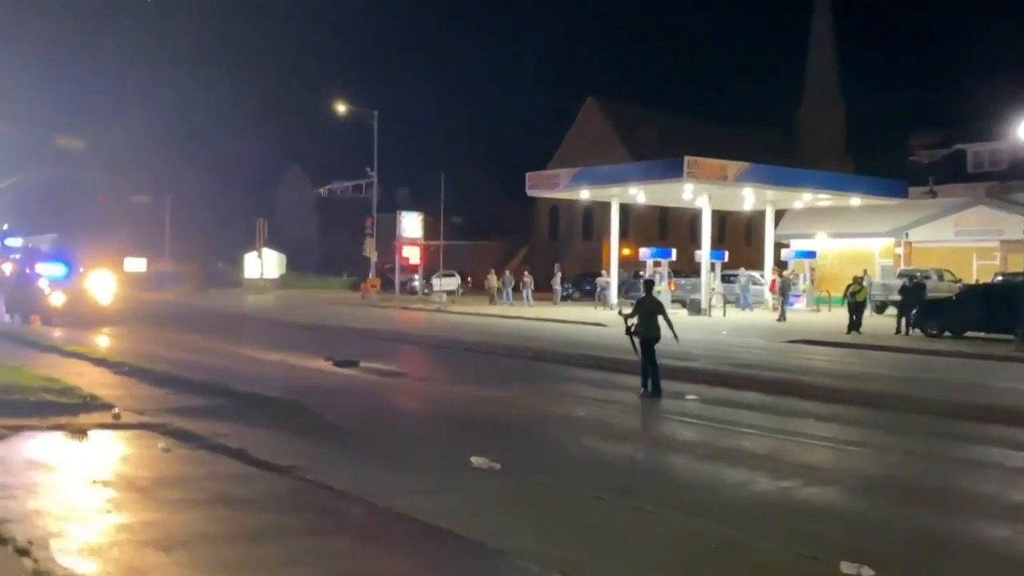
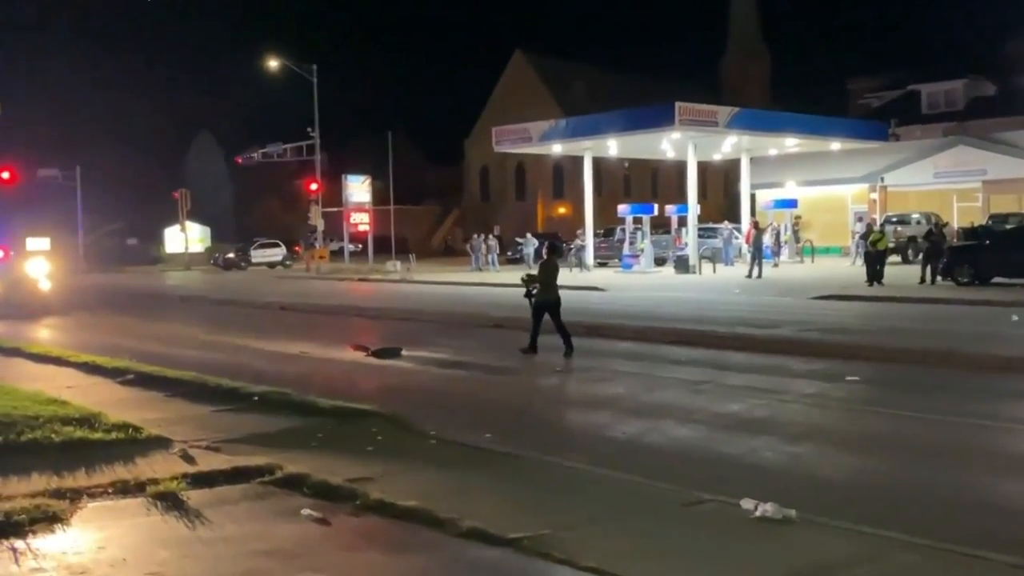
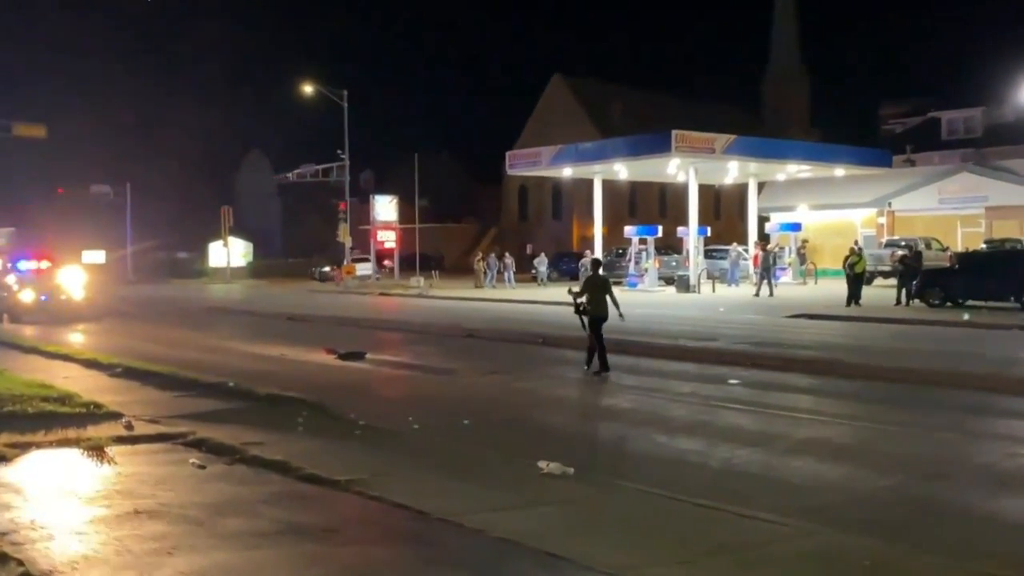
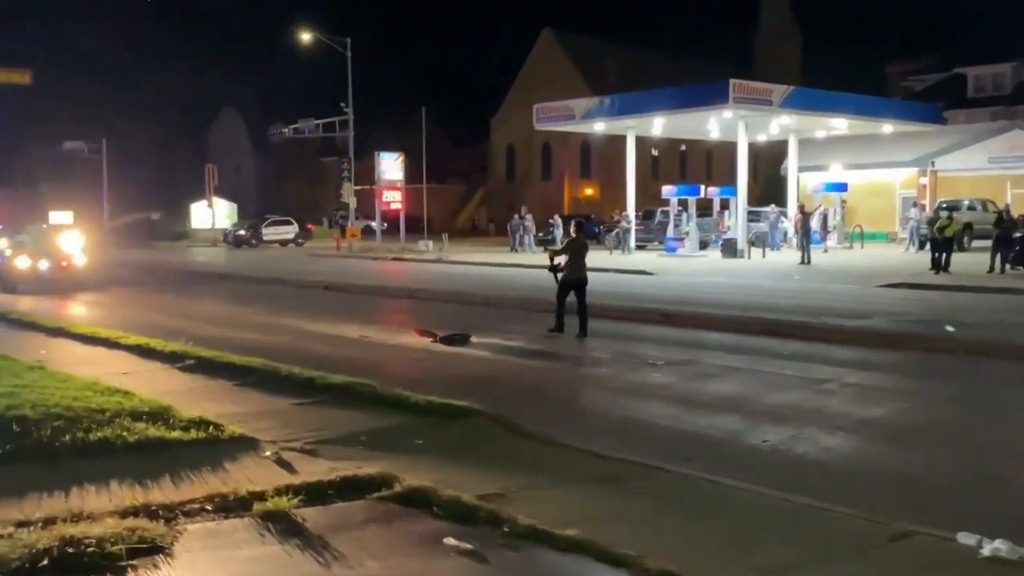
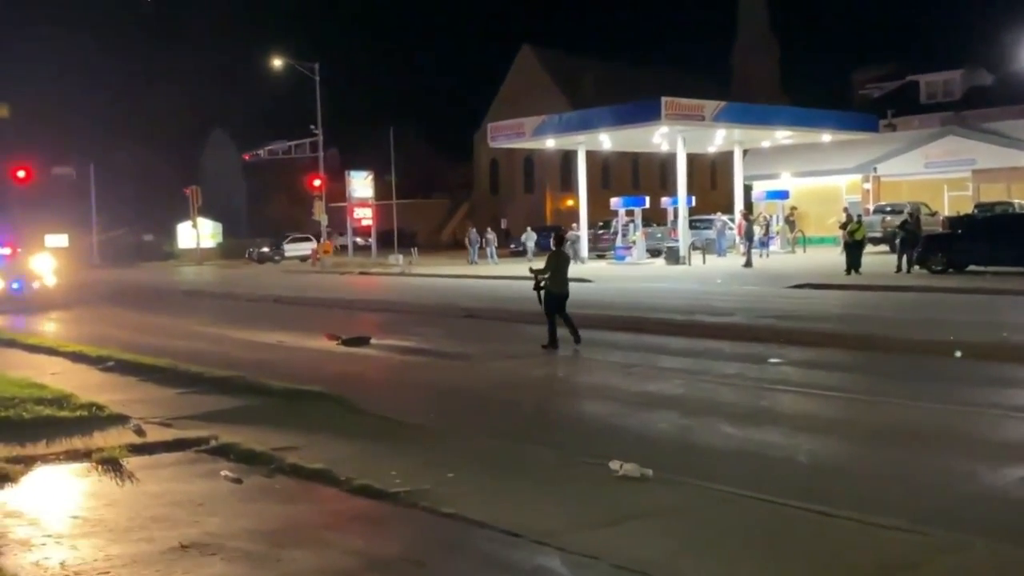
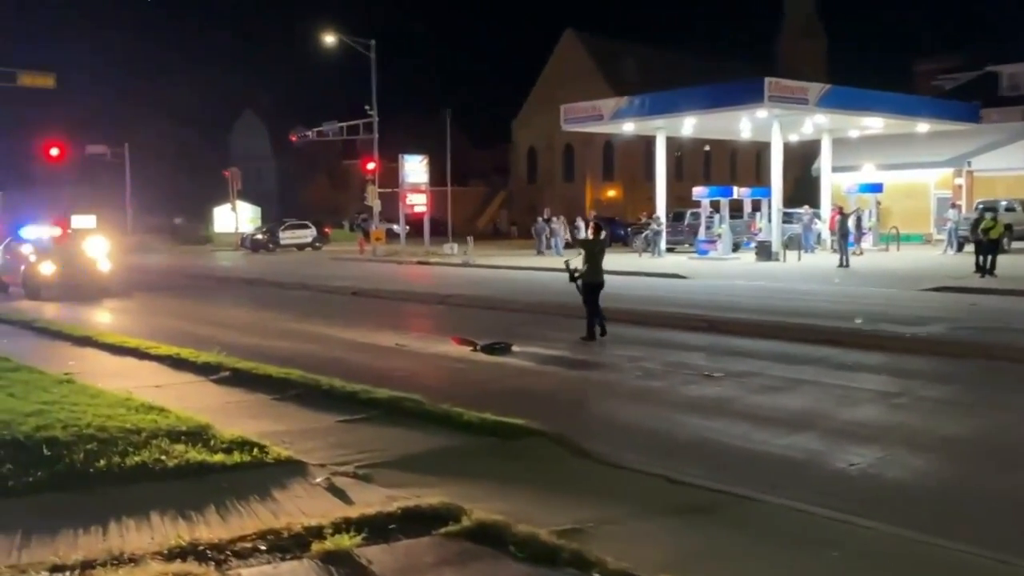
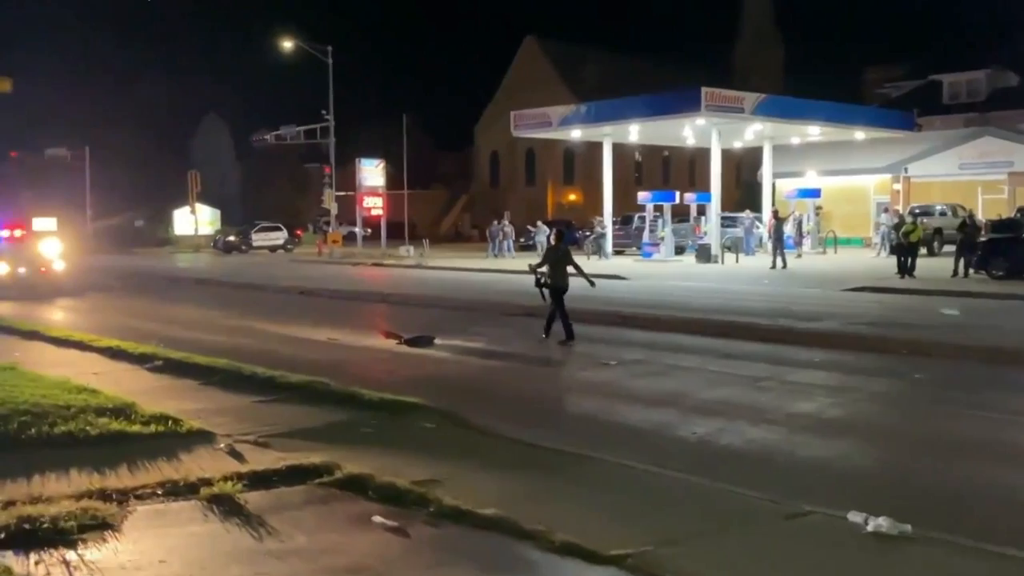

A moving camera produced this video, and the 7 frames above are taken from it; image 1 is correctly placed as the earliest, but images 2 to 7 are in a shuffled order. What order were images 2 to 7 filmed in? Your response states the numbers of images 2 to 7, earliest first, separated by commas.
3, 5, 2, 7, 4, 6
